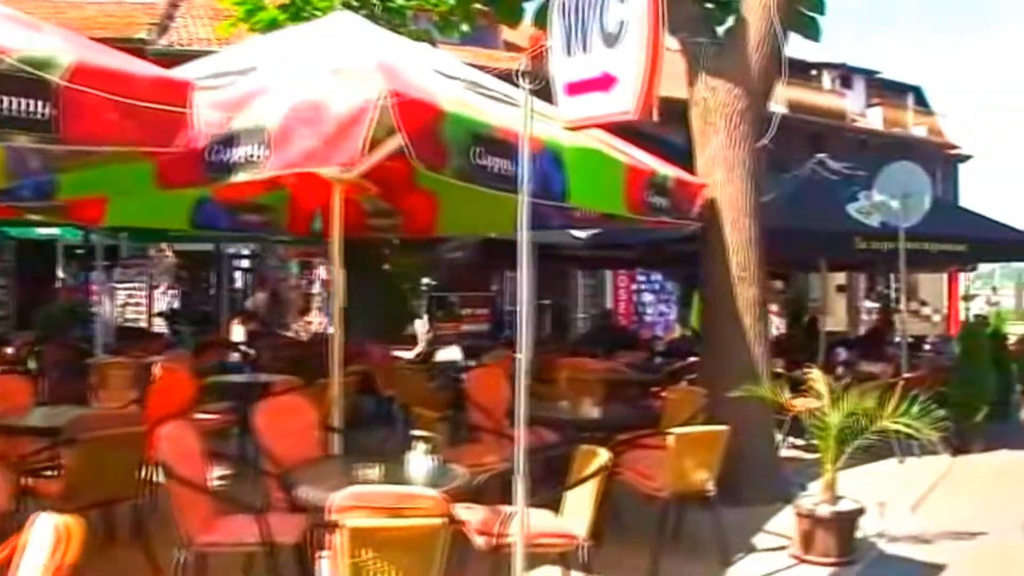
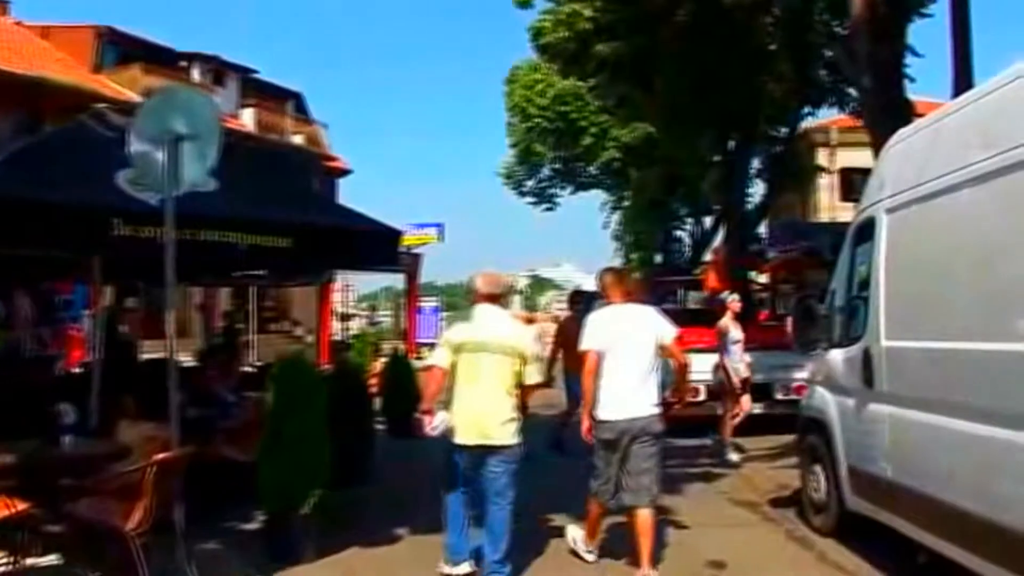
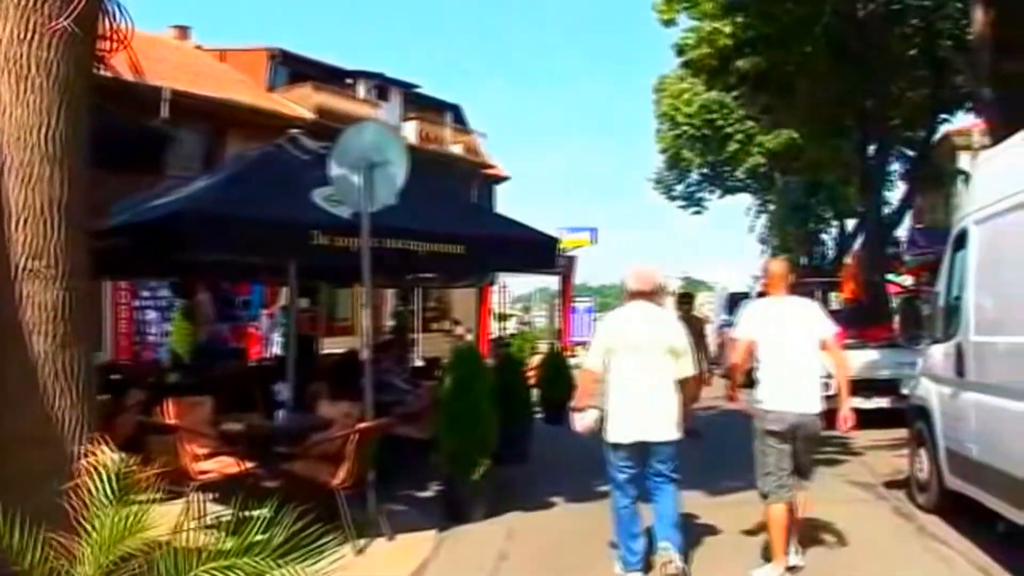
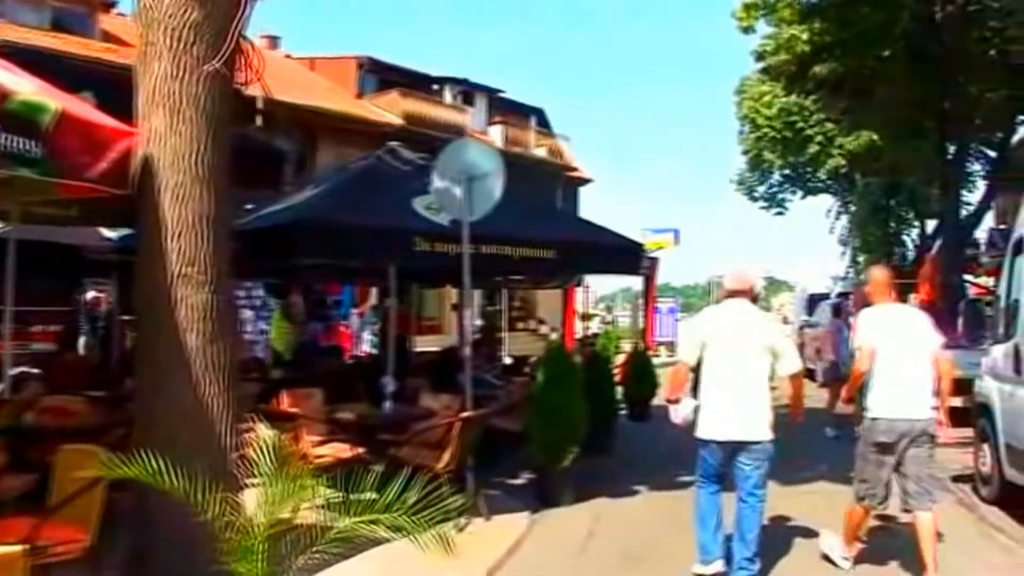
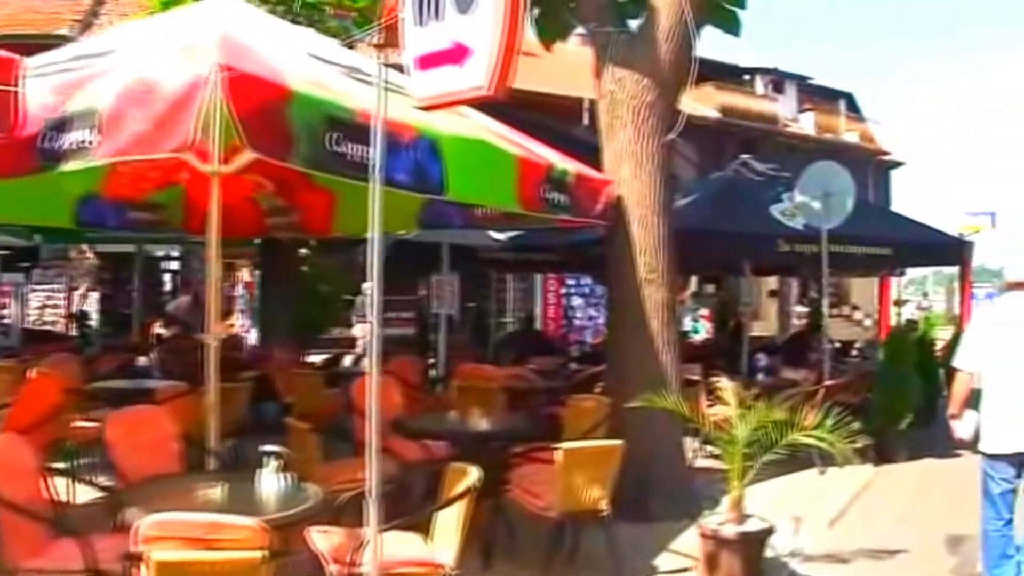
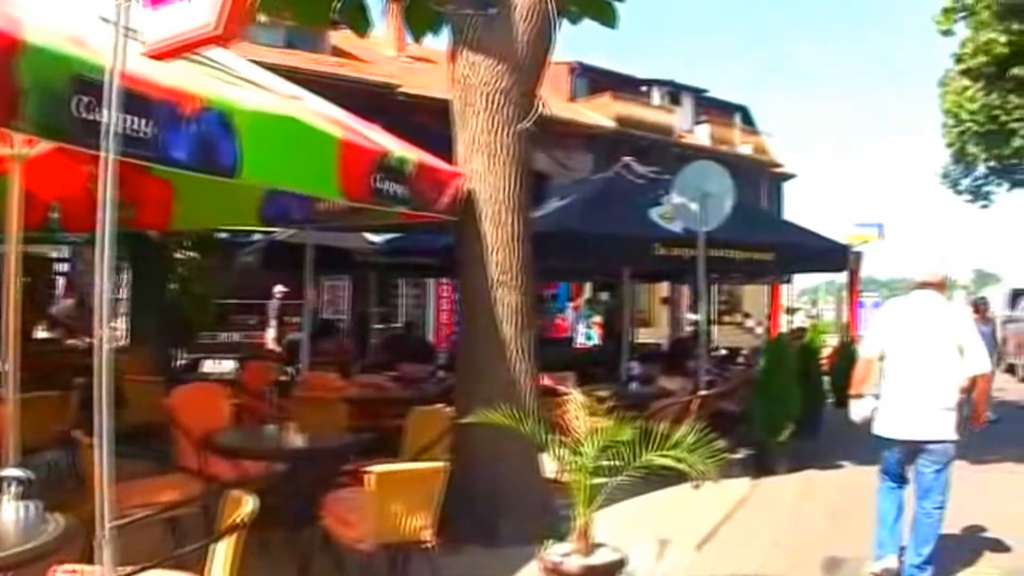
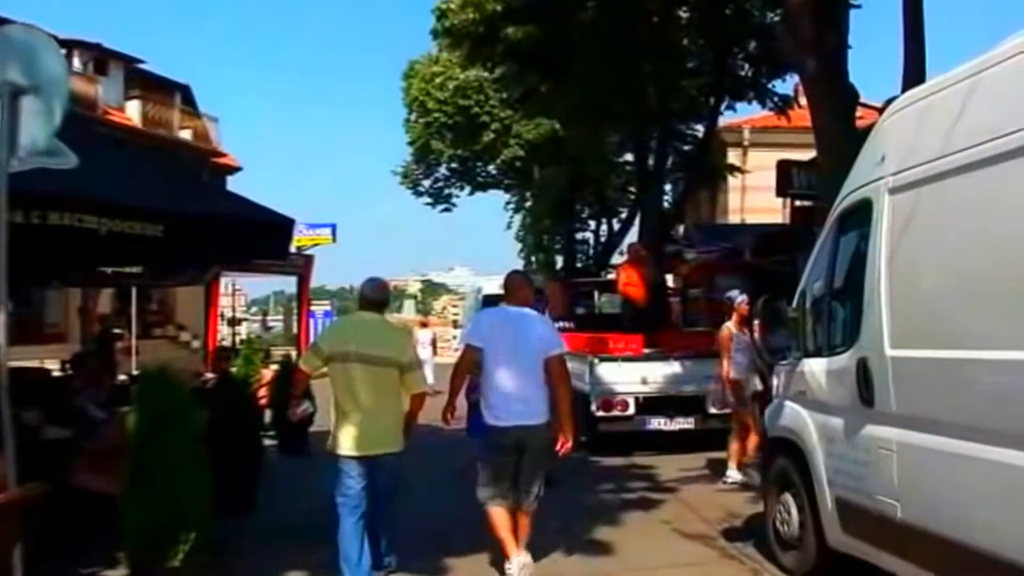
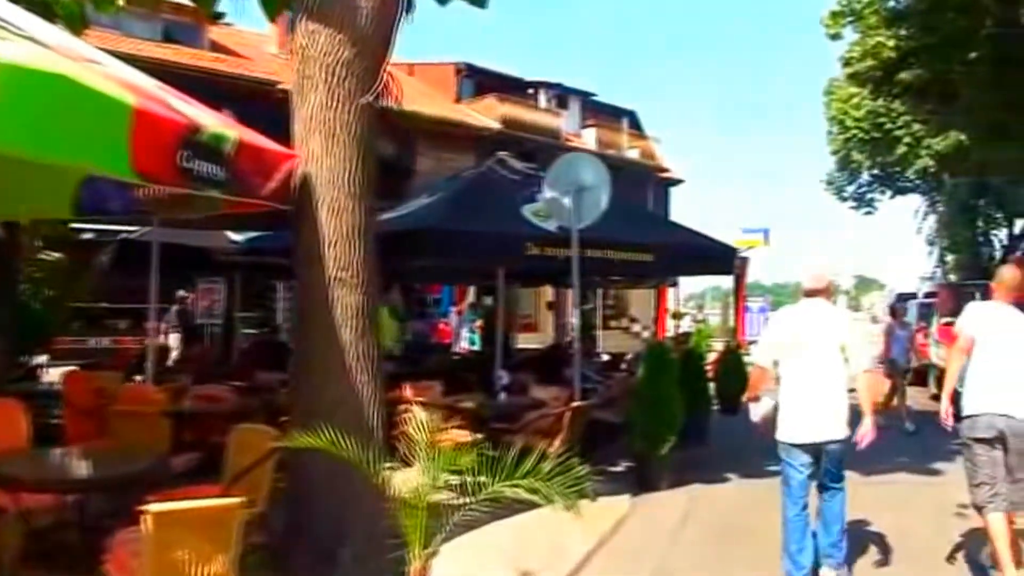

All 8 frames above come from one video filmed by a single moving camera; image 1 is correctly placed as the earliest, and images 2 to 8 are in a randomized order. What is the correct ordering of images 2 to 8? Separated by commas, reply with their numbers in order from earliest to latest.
5, 6, 8, 4, 3, 2, 7
